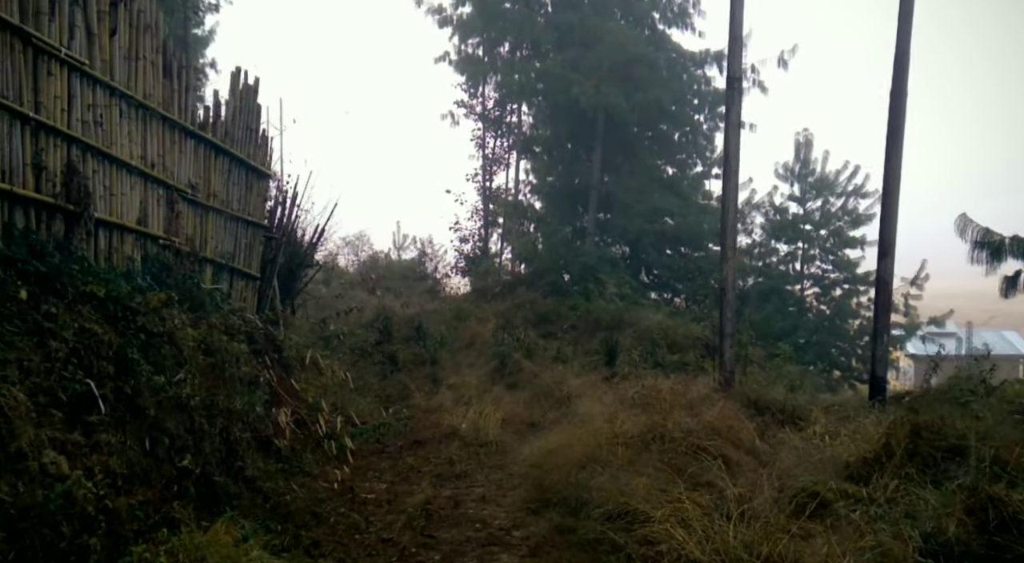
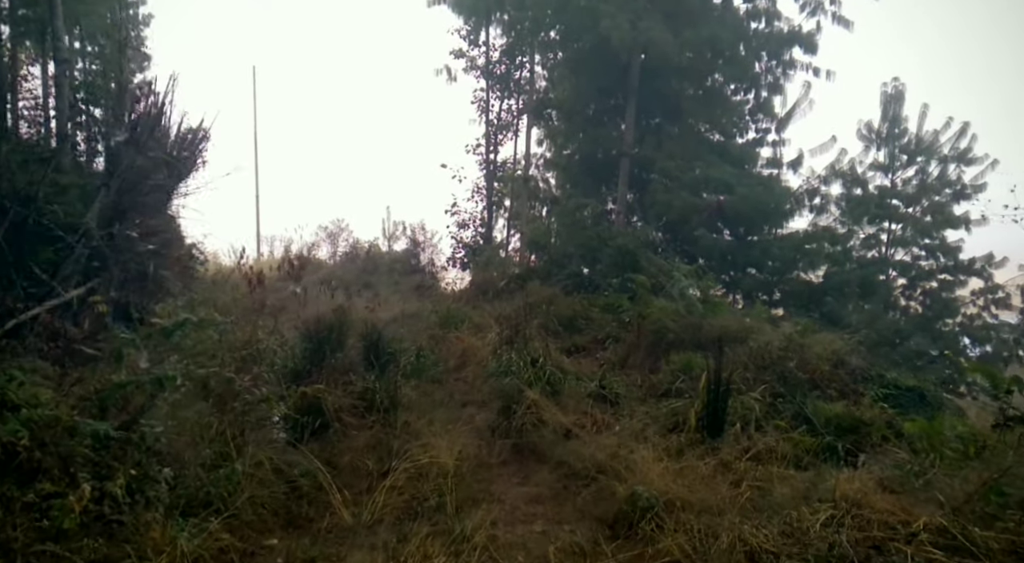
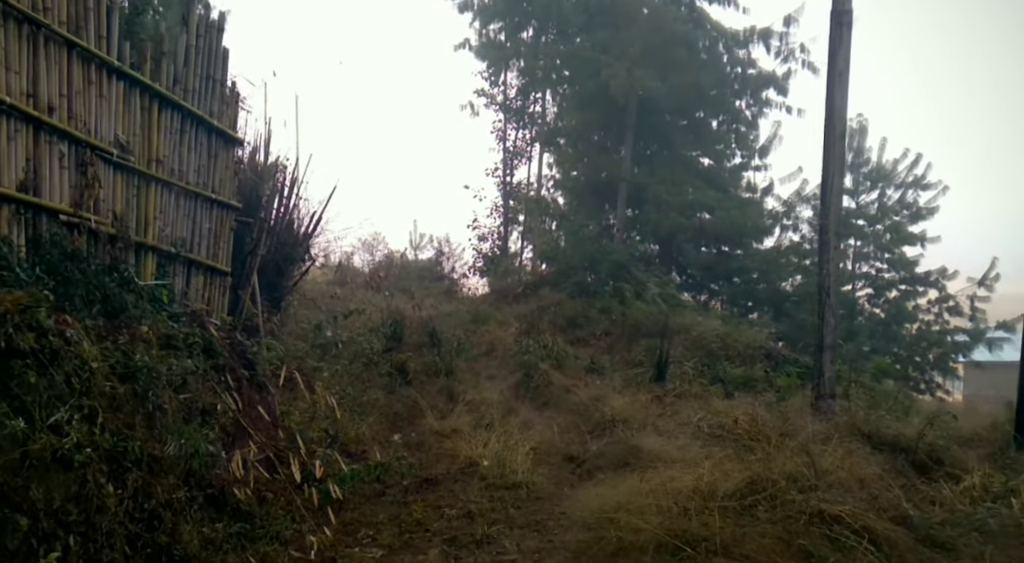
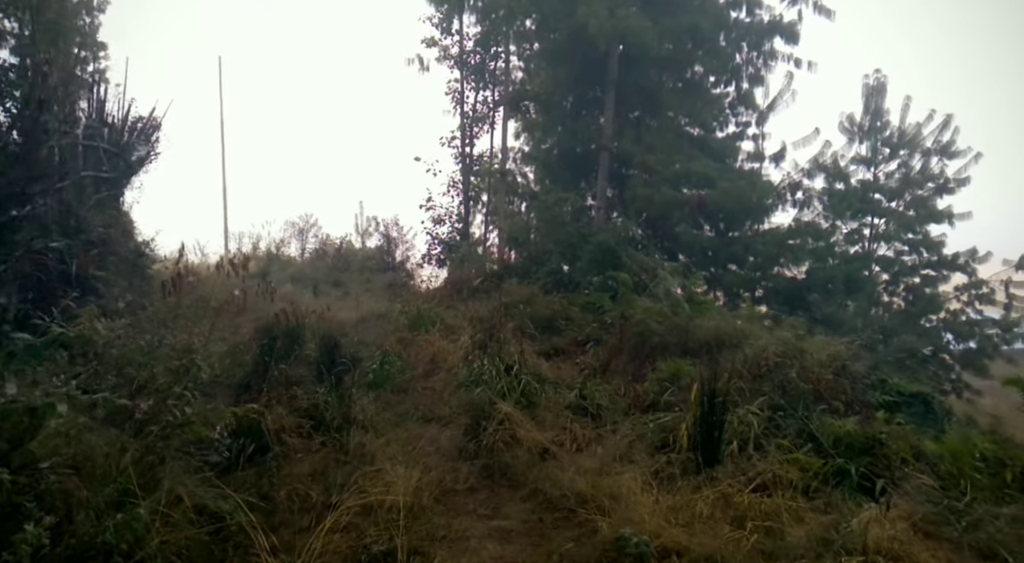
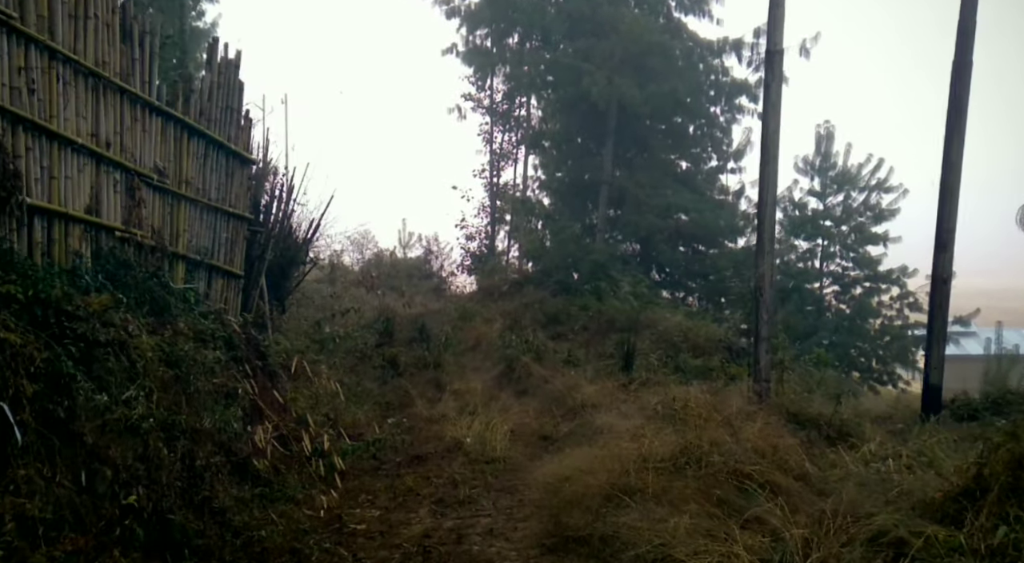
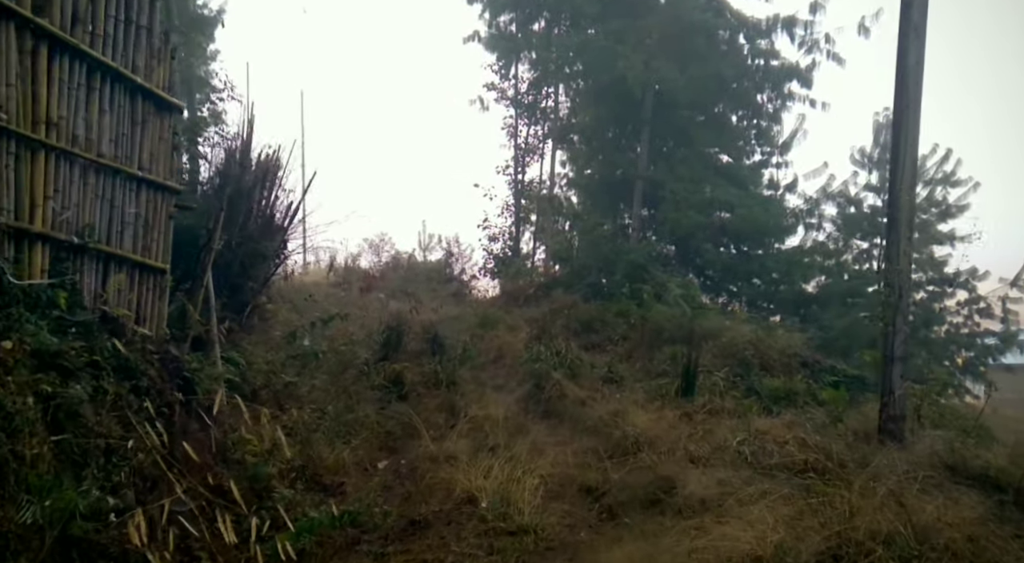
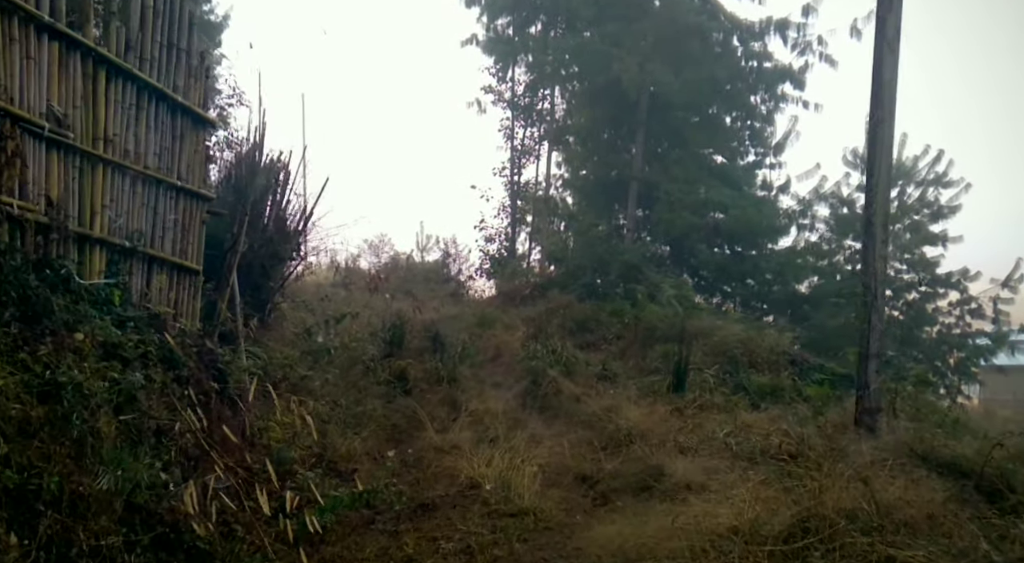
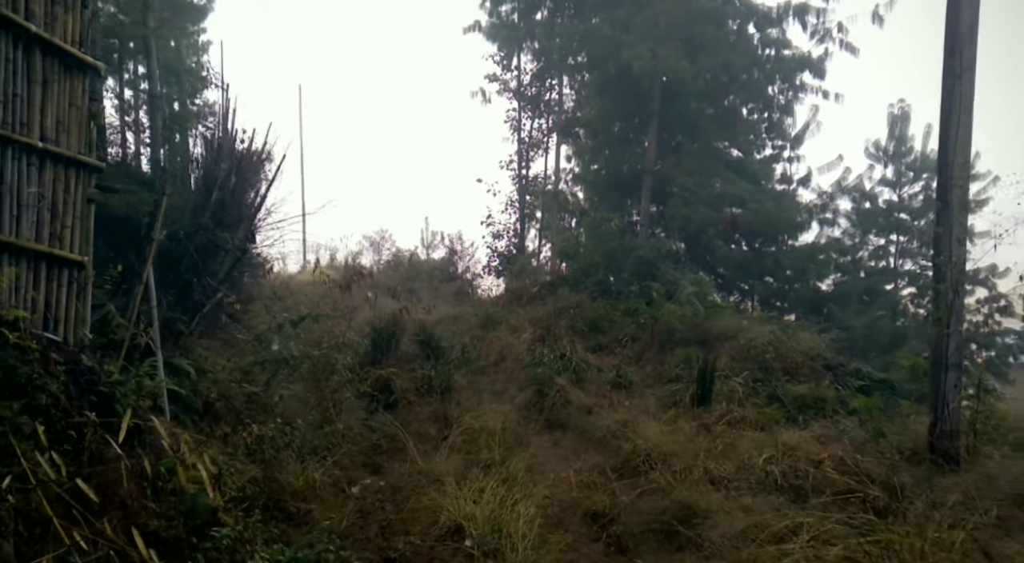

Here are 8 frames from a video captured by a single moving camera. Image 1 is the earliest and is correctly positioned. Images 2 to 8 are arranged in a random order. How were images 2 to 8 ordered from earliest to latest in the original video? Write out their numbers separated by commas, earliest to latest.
5, 3, 7, 6, 8, 2, 4
